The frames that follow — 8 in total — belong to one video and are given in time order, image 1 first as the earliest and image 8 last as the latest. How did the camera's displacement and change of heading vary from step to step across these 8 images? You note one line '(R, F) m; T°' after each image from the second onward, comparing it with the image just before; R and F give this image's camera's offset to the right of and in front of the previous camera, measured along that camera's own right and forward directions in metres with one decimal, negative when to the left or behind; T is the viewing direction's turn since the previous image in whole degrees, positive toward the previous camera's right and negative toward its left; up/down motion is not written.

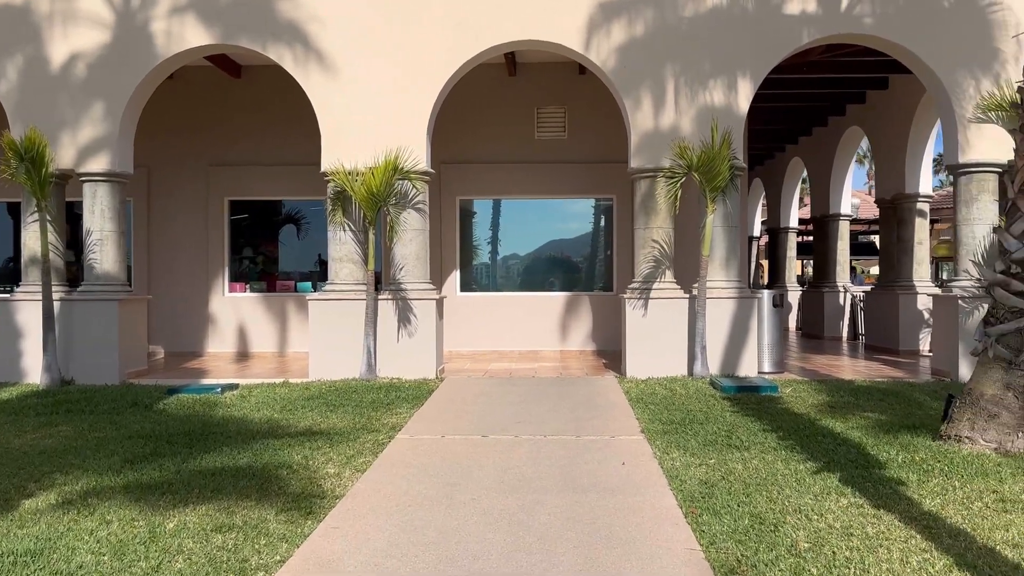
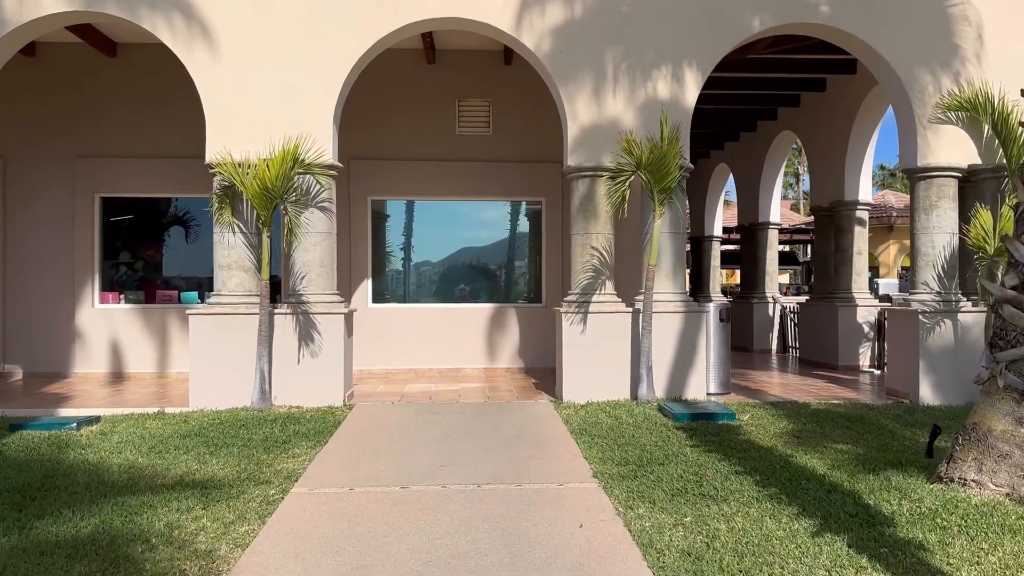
(-0.1, +1.2) m; +6°
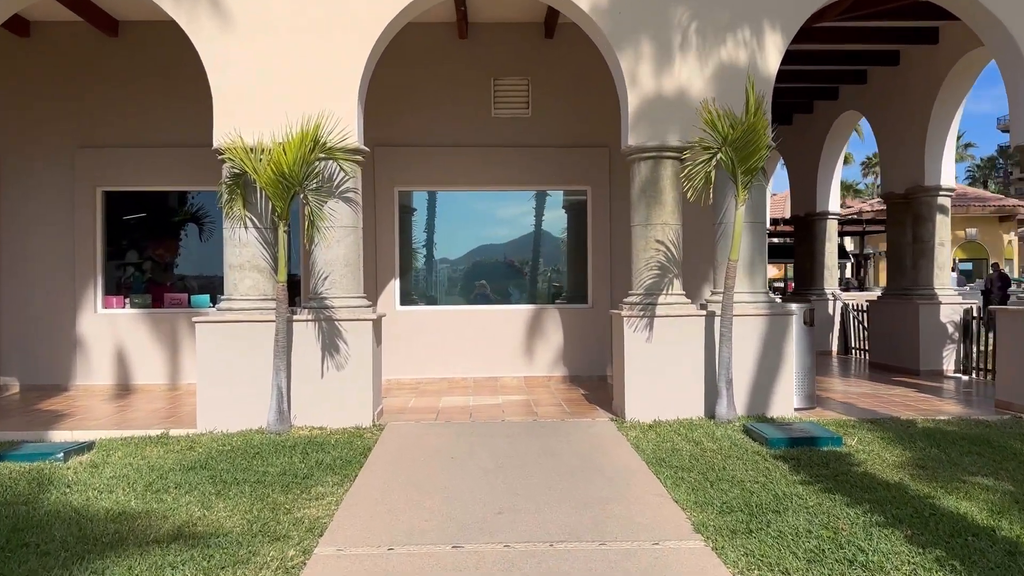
(-0.3, +1.1) m; -1°
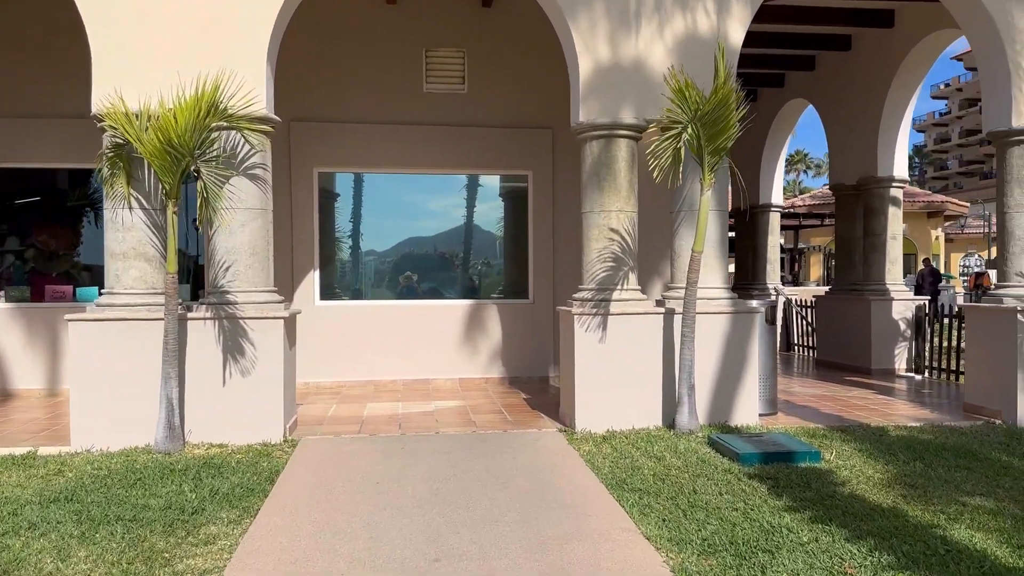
(-0.1, +0.9) m; +5°
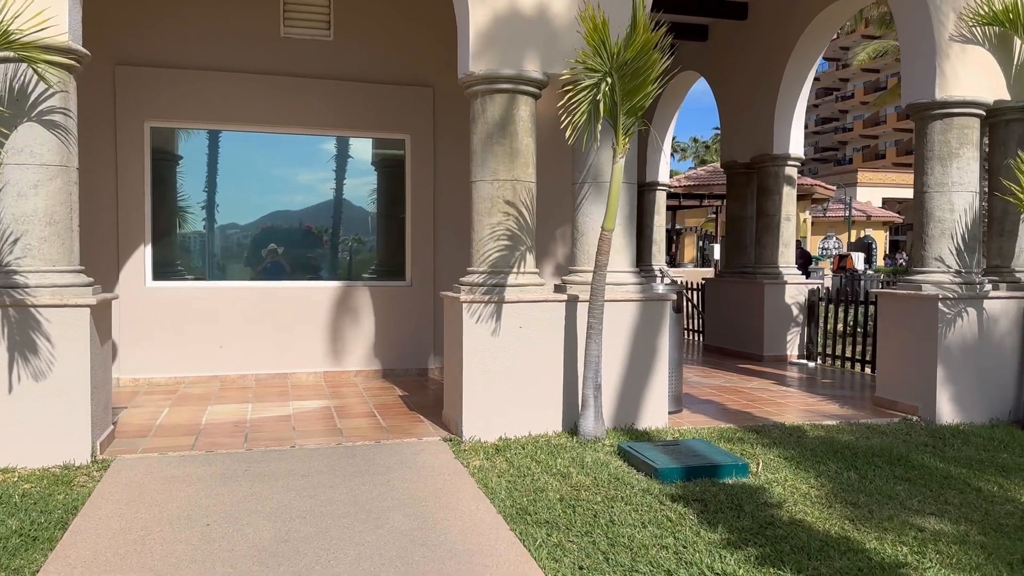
(0.0, +1.0) m; +9°
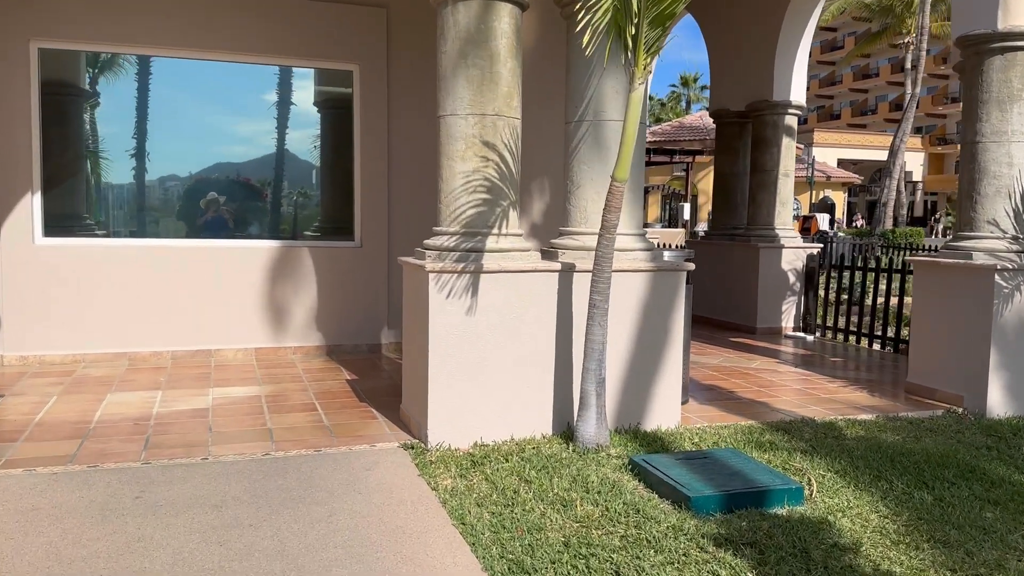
(-0.1, +1.2) m; +3°
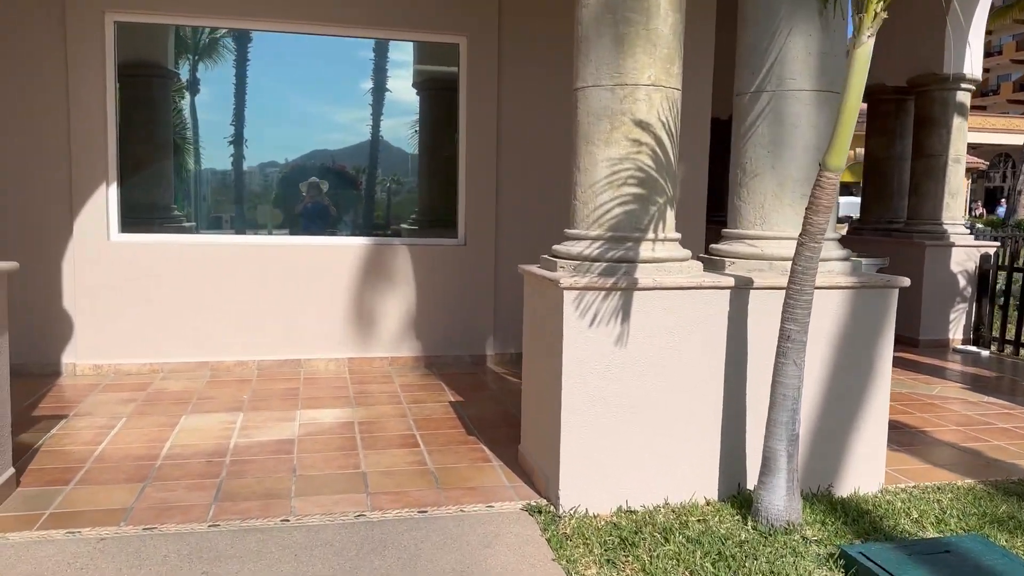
(-0.3, +0.9) m; -6°
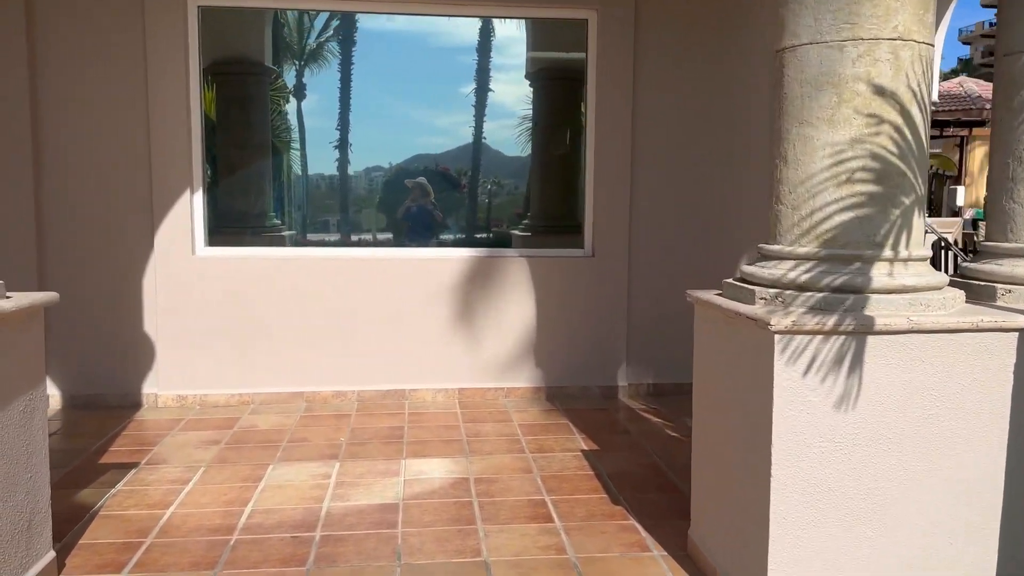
(-0.2, +0.9) m; -7°
